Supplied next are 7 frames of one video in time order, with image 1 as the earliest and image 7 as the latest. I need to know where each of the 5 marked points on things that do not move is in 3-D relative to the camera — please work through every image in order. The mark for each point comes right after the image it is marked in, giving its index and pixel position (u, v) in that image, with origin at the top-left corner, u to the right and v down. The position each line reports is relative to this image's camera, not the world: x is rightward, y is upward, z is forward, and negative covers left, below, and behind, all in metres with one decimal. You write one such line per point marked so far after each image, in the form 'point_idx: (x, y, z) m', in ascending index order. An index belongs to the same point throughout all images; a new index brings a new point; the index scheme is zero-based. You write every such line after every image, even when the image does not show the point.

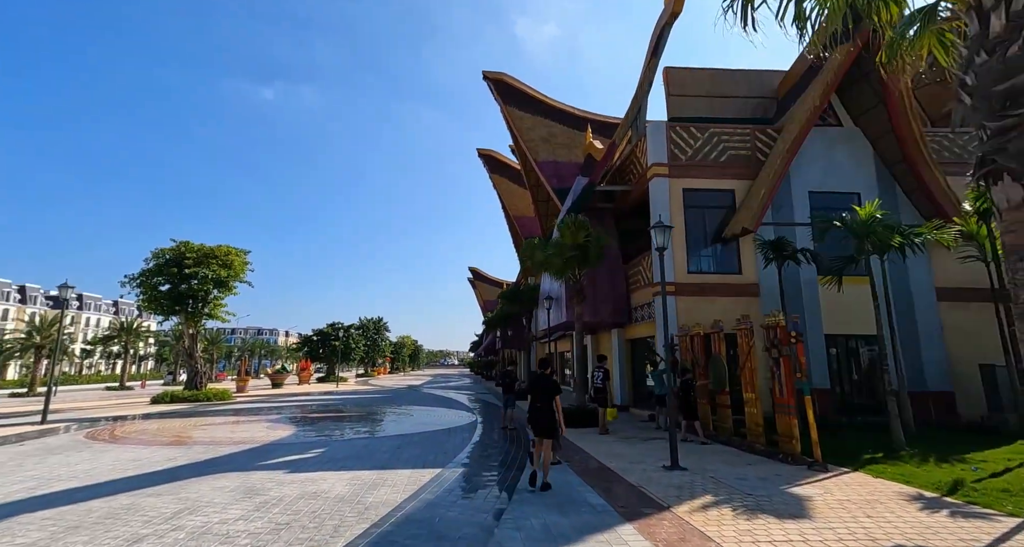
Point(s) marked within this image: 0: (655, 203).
0: (+3.8, +1.9, +12.7) m
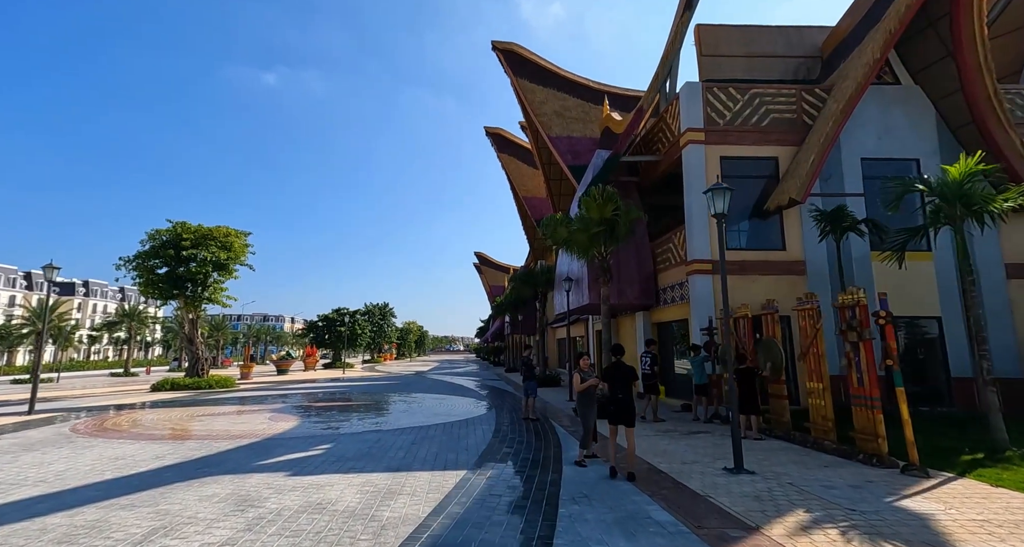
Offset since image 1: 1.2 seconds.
0: (+4.4, +2.4, +11.5) m
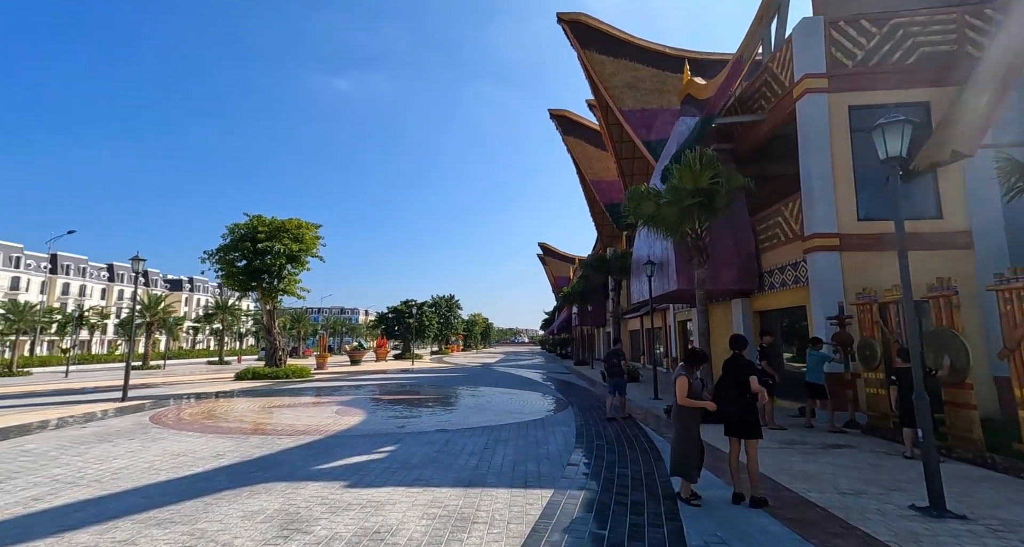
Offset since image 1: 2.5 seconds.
0: (+6.0, +2.9, +9.4) m
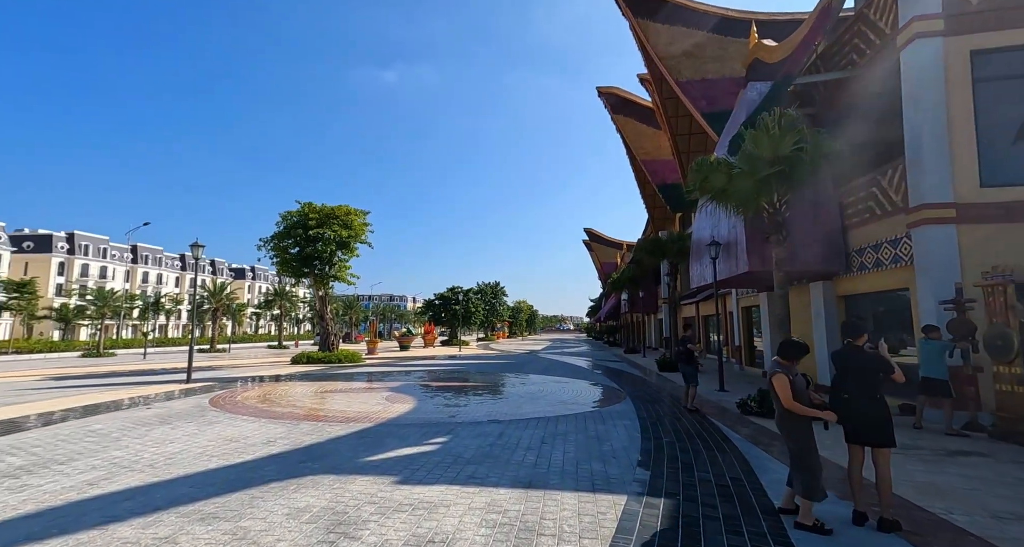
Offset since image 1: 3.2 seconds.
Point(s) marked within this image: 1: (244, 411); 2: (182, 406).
0: (+7.0, +3.3, +8.0) m
1: (-6.0, -3.1, +10.6) m
2: (-7.7, -3.1, +11.1) m
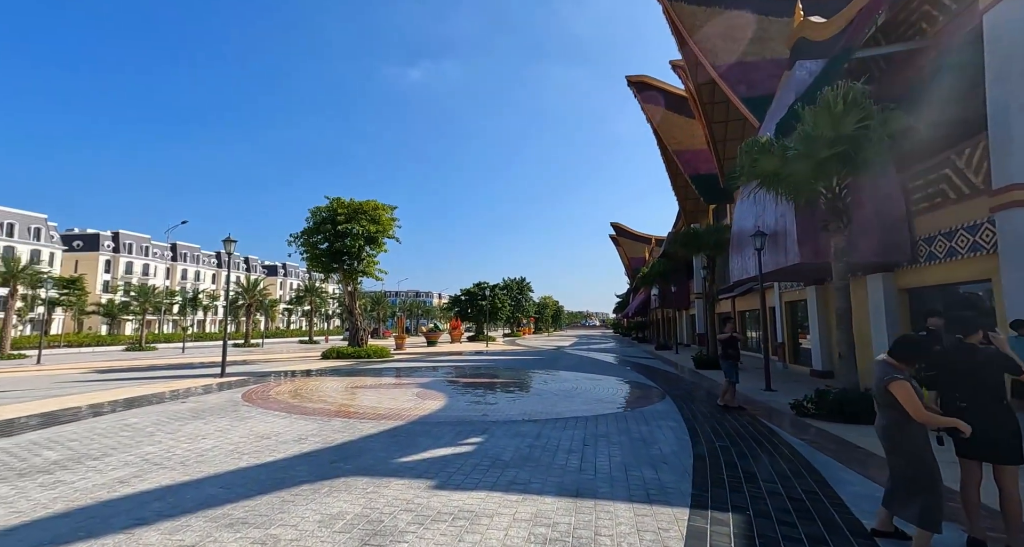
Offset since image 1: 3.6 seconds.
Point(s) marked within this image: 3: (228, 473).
0: (+7.6, +3.4, +7.2) m
1: (-5.3, -3.0, +10.5) m
2: (-6.9, -3.0, +11.0) m
3: (-3.4, -2.4, +5.7) m
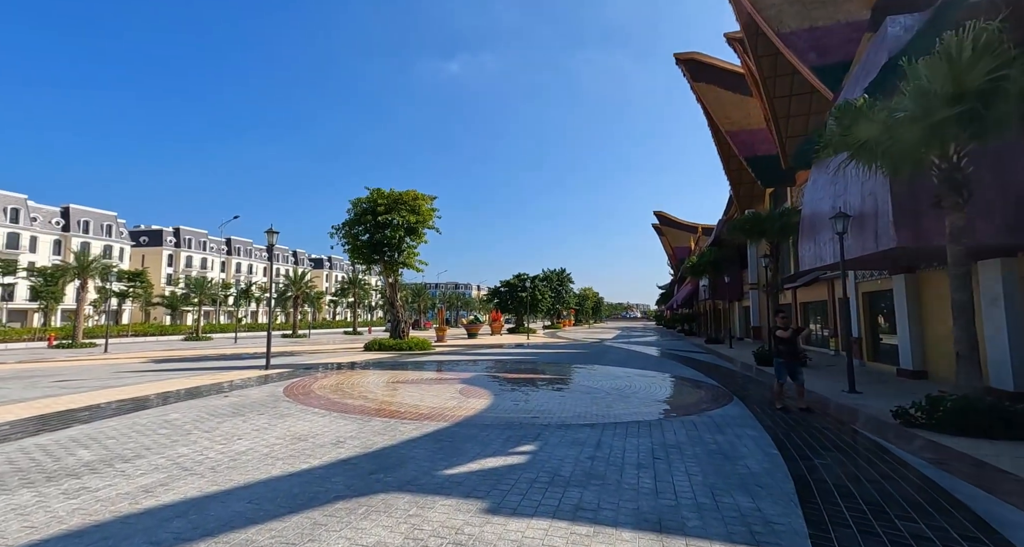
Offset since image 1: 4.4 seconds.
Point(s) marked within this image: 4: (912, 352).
0: (+8.3, +3.7, +5.6) m
1: (-4.2, -2.8, +10.1) m
2: (-5.8, -2.8, +10.7) m
3: (-2.8, -2.3, +5.1) m
4: (+10.4, -2.1, +12.3) m
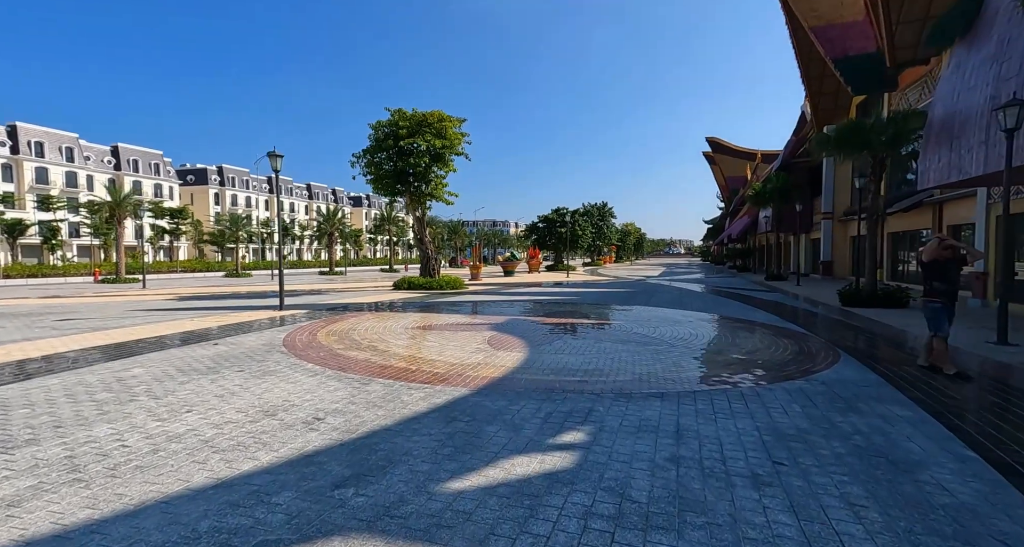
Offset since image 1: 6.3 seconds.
0: (+8.5, +4.3, +2.1) m
1: (-3.5, -1.4, +8.4) m
2: (-5.1, -1.4, +9.1) m
3: (-2.5, -1.6, +3.3) m
4: (+11.2, -0.4, +9.3) m
